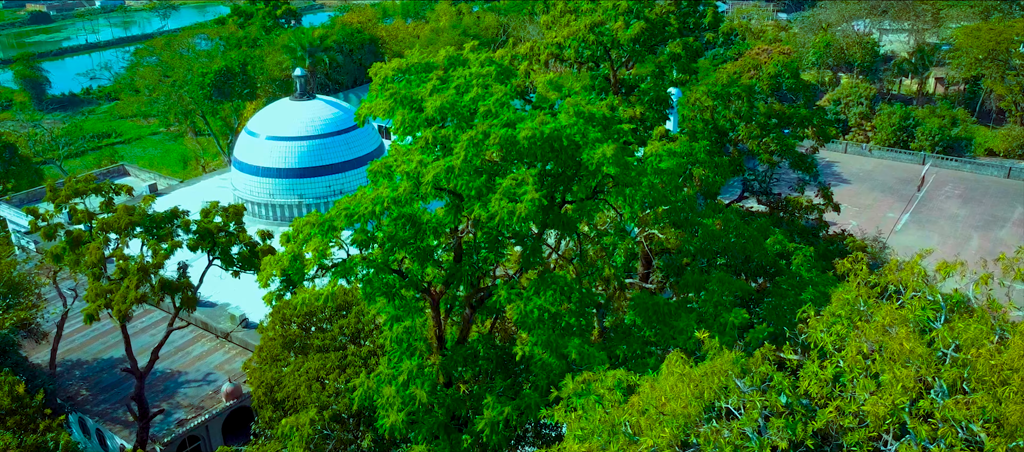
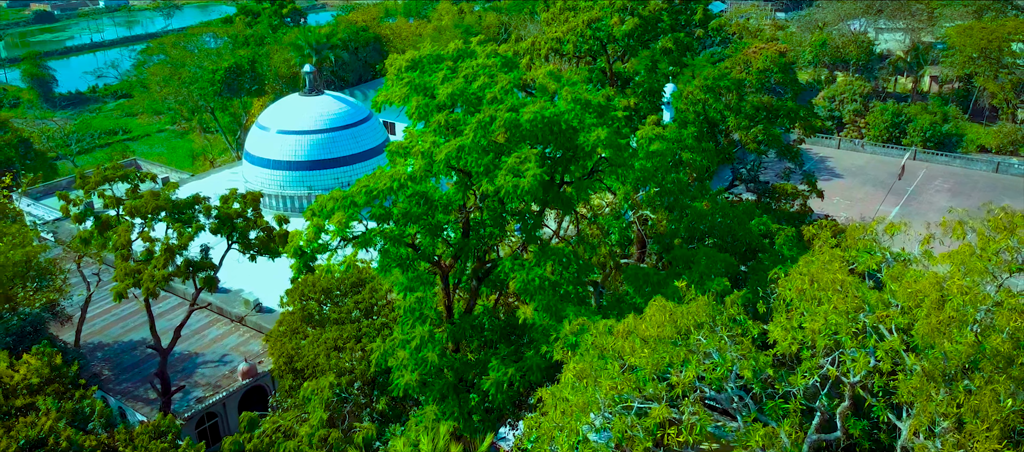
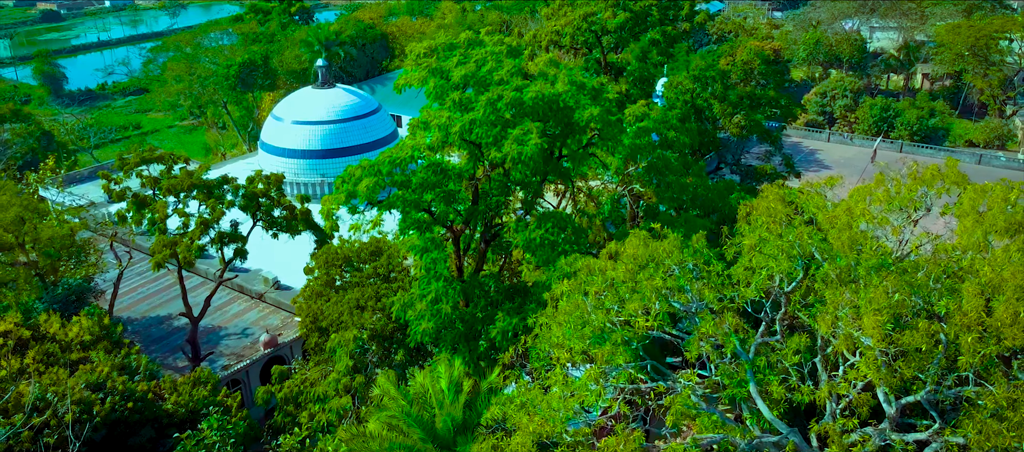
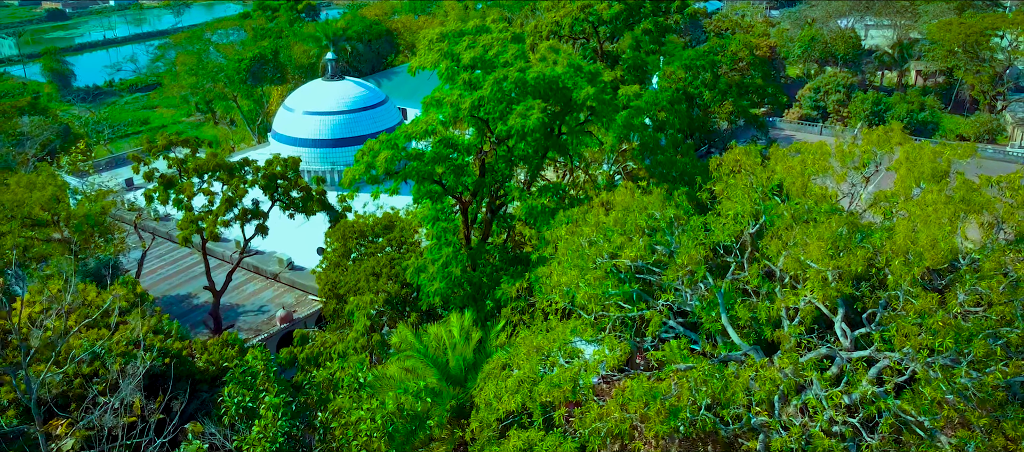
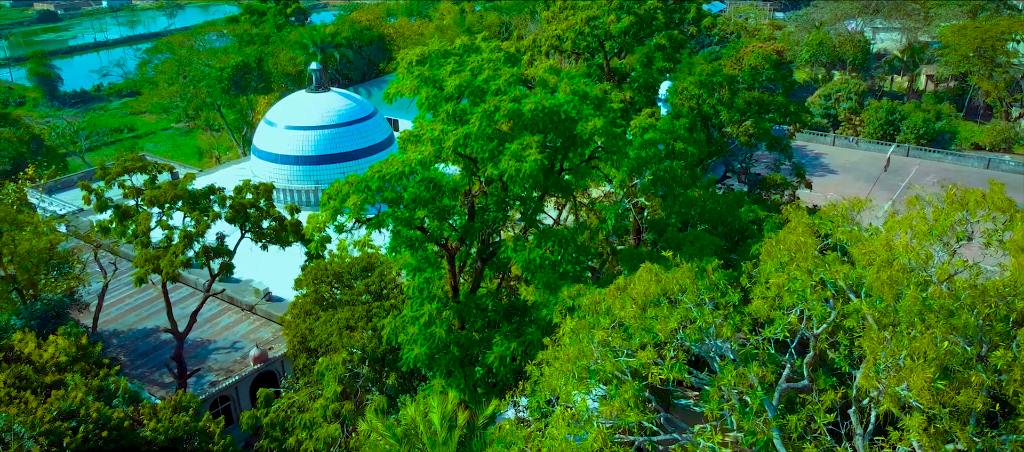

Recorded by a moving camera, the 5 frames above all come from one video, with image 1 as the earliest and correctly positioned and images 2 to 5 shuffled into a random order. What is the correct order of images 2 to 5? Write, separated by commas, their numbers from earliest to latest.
2, 5, 3, 4
